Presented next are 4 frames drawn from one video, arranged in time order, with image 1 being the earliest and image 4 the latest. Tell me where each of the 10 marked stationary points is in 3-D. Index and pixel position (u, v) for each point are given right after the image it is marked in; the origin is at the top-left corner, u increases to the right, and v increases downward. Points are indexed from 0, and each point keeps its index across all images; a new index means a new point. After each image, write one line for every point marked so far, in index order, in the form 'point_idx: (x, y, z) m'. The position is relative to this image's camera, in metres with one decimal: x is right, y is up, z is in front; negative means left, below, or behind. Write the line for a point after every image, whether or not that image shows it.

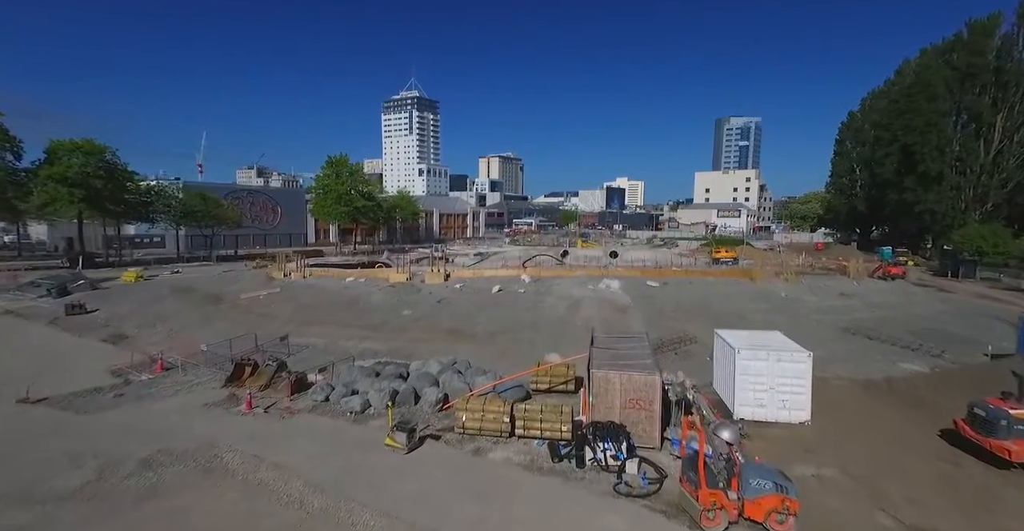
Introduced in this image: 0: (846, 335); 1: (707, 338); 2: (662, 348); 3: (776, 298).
0: (+10.5, -2.2, +16.0) m
1: (+6.0, -2.2, +15.7) m
2: (+4.4, -2.4, +15.0) m
3: (+10.2, -1.3, +19.5) m
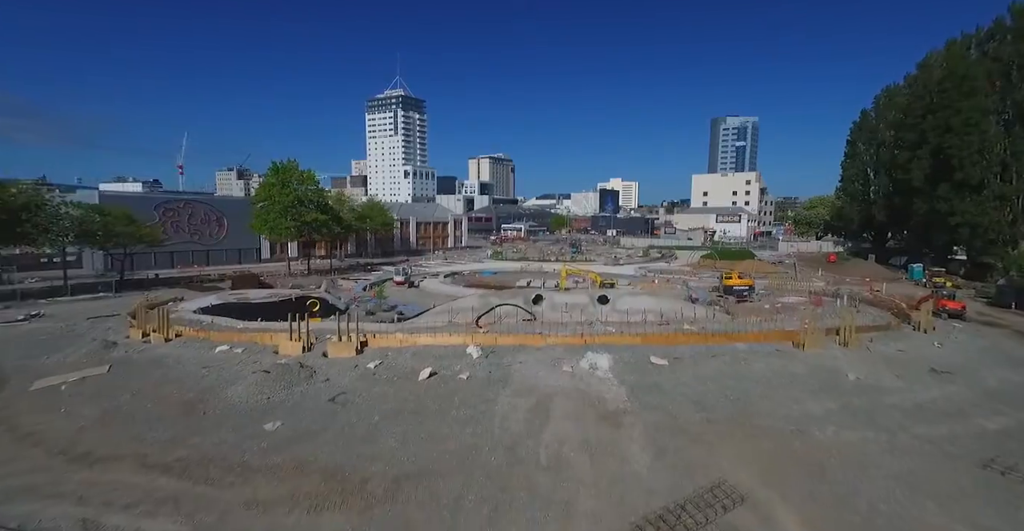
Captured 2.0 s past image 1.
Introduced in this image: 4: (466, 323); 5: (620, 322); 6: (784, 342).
0: (+9.0, -4.0, +9.5) m
1: (+4.5, -4.0, +9.1) m
2: (+2.9, -4.3, +8.4) m
3: (+8.6, -3.1, +12.9) m
4: (-1.5, -1.9, +16.5) m
5: (+3.6, -1.9, +17.0) m
6: (+8.6, -2.4, +15.9) m
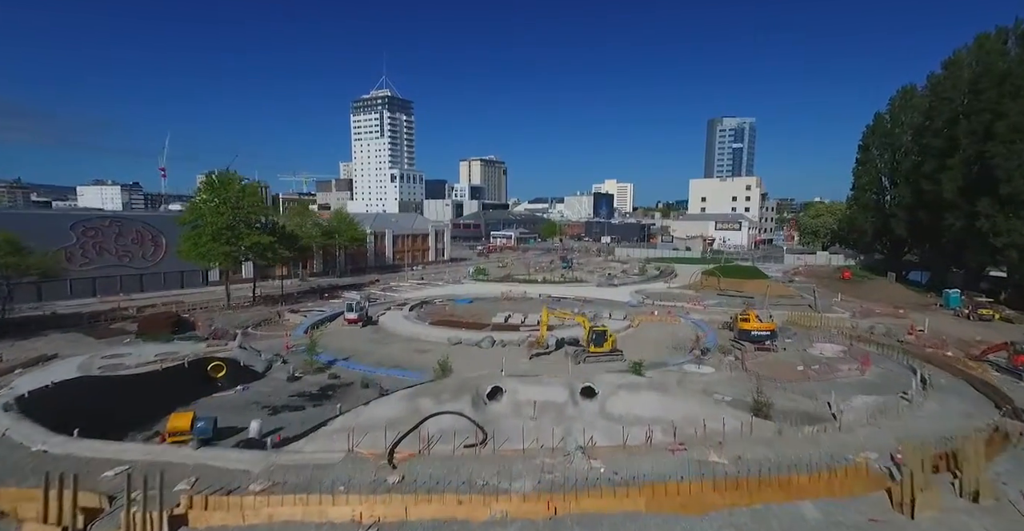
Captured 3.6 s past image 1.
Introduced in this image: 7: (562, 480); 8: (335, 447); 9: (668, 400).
0: (+7.7, -6.0, +3.6) m
1: (+3.2, -6.1, +3.2) m
2: (+1.6, -6.3, +2.4) m
3: (+7.2, -5.1, +7.0) m
4: (-2.9, -3.9, +10.5) m
5: (+2.2, -3.9, +11.0) m
6: (+7.2, -4.5, +10.0) m
7: (+1.0, -4.1, +9.9) m
8: (-3.9, -3.9, +11.0) m
9: (+4.1, -3.4, +13.3) m
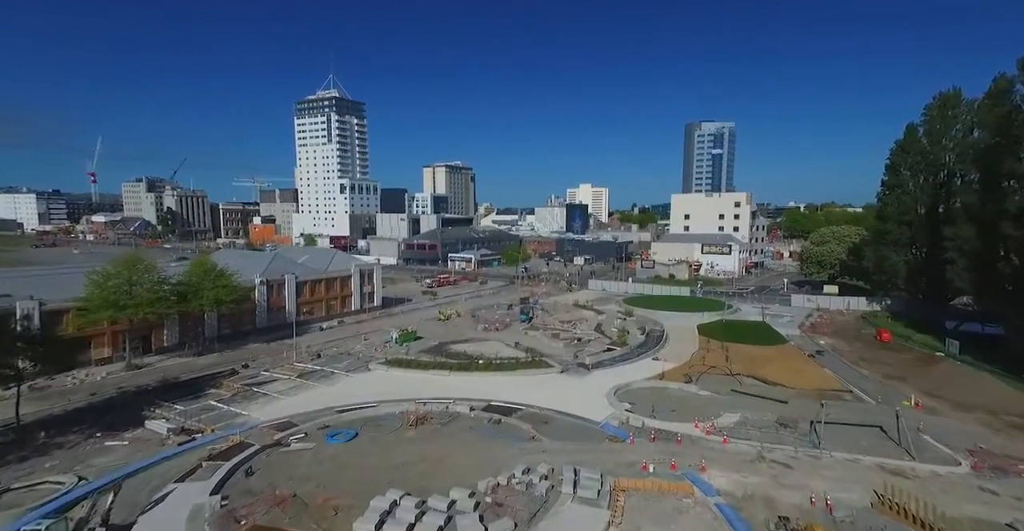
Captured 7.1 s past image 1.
0: (+4.8, -11.3, -12.0) m
1: (+0.3, -11.4, -12.6) m
2: (-1.2, -11.6, -13.4) m
3: (+4.2, -10.4, -8.5) m
4: (-6.0, -9.3, -5.5) m
5: (-1.0, -9.3, -4.8) m
6: (+4.0, -9.8, -5.6) m
7: (-2.2, -9.5, -5.9) m
8: (-7.0, -9.2, -5.1) m
9: (+0.8, -8.8, -2.4) m
